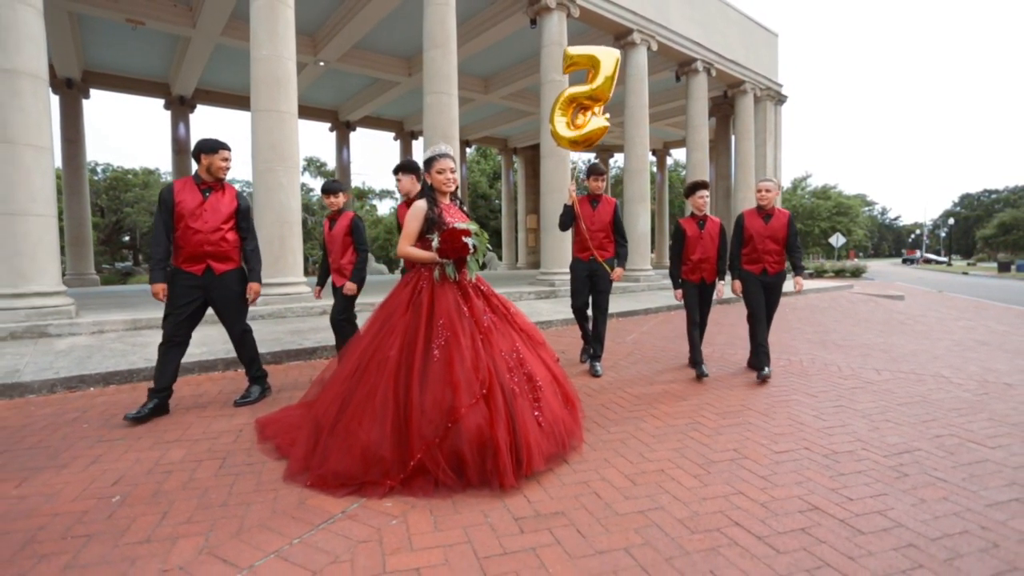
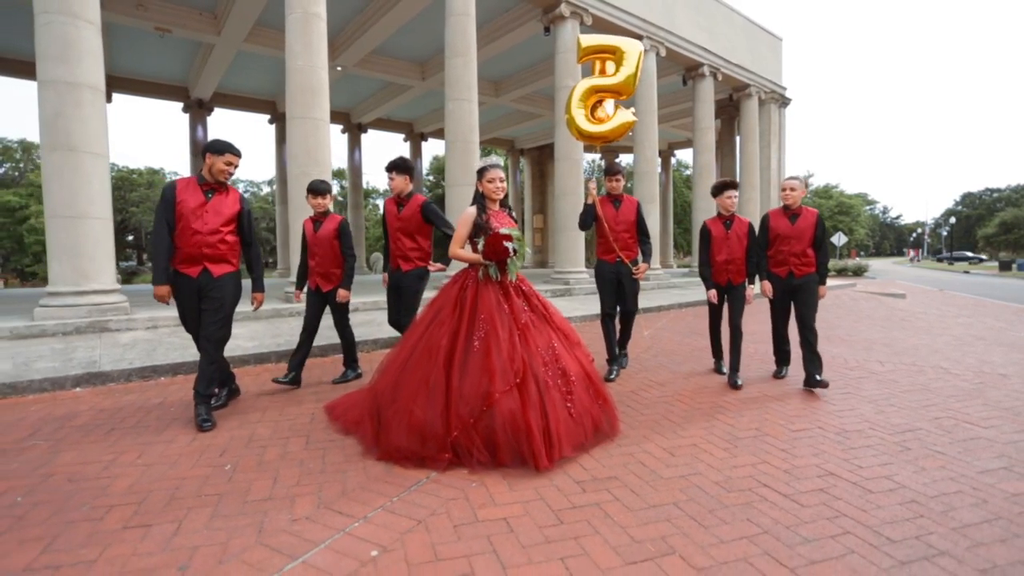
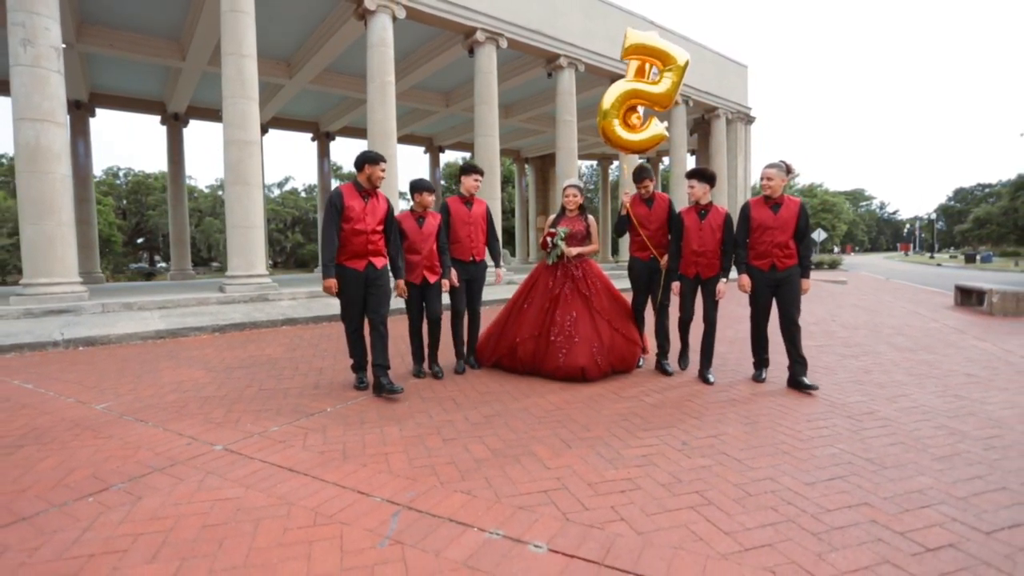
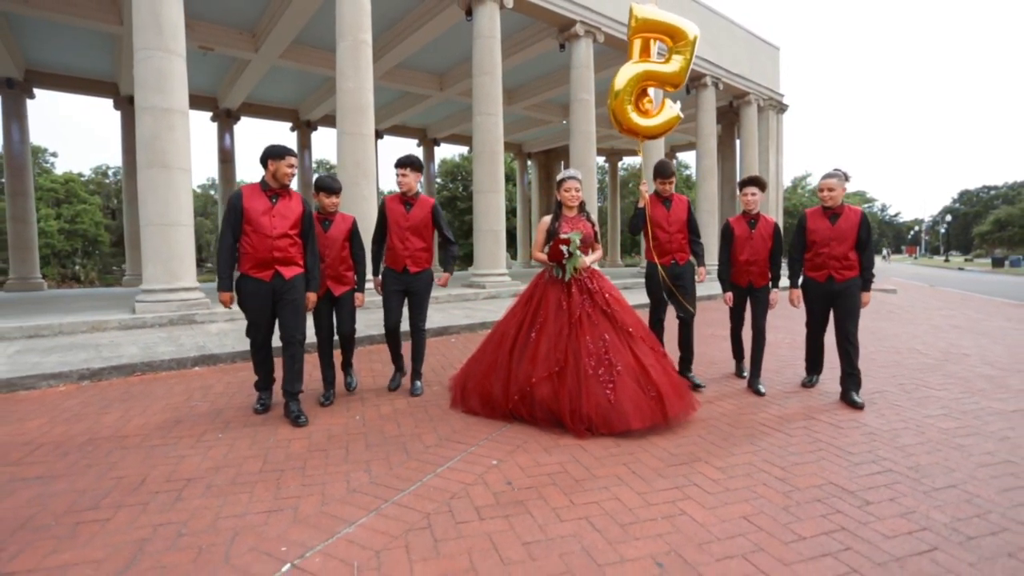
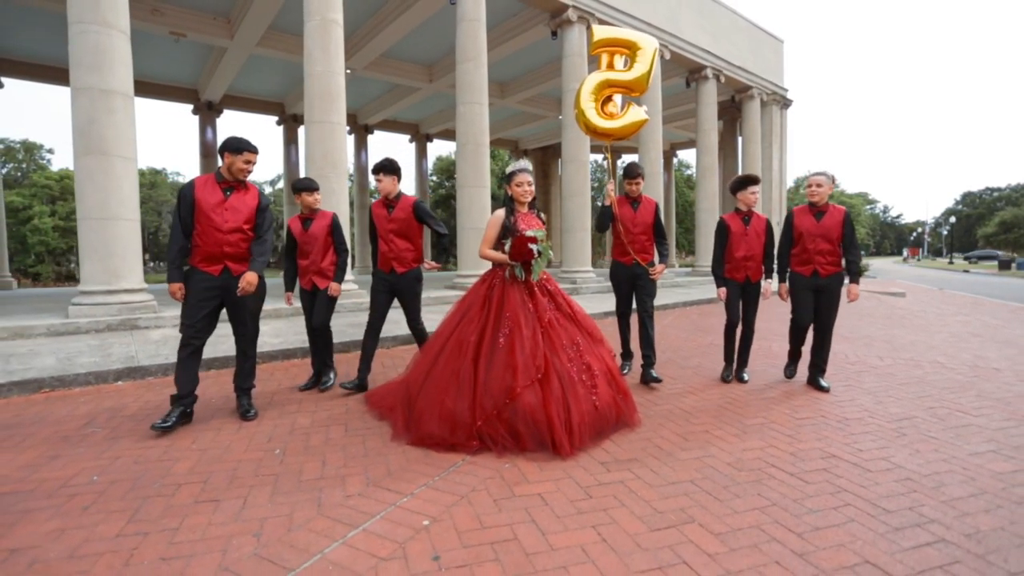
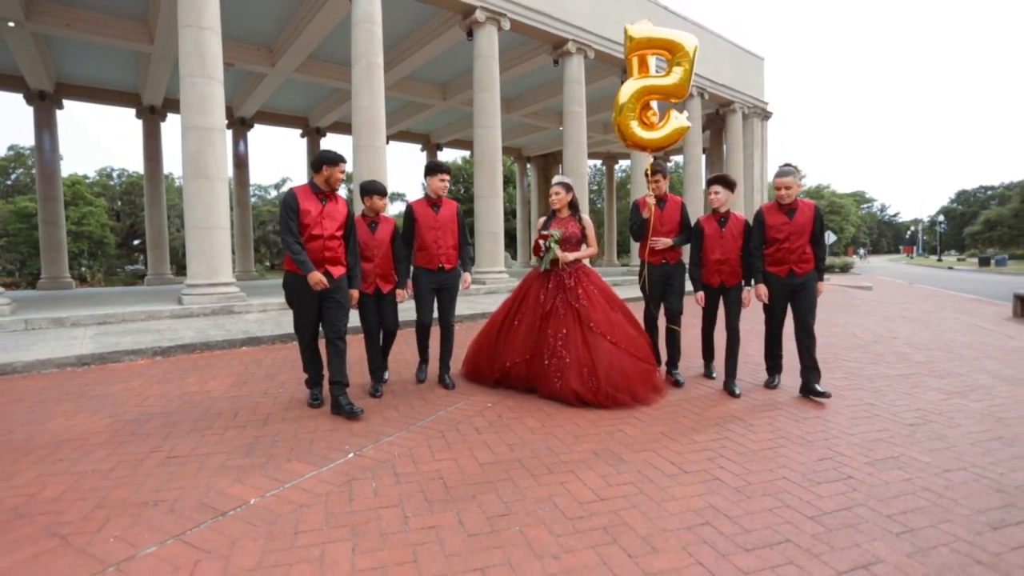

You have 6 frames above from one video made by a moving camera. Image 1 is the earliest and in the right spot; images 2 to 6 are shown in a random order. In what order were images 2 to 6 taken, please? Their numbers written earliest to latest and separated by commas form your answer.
2, 5, 4, 6, 3
